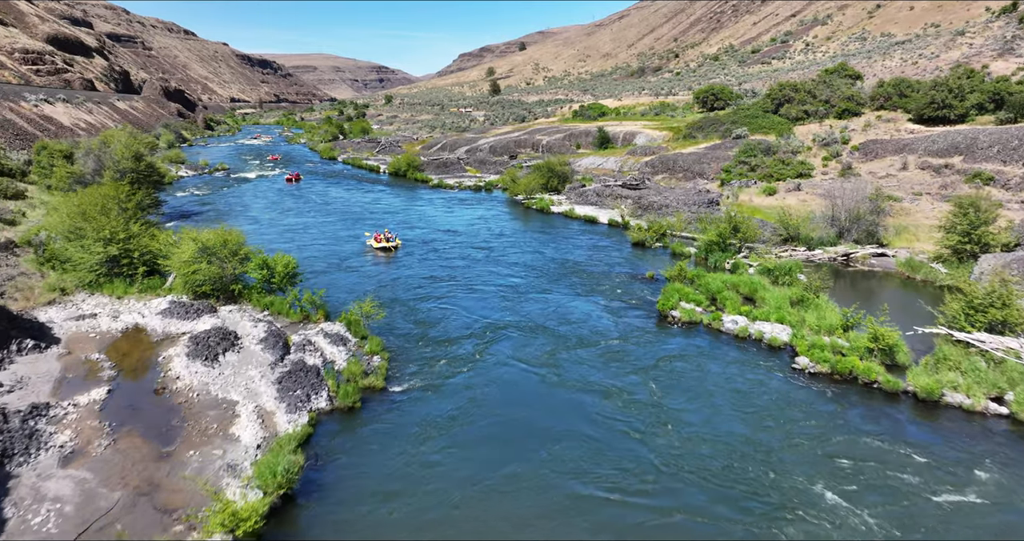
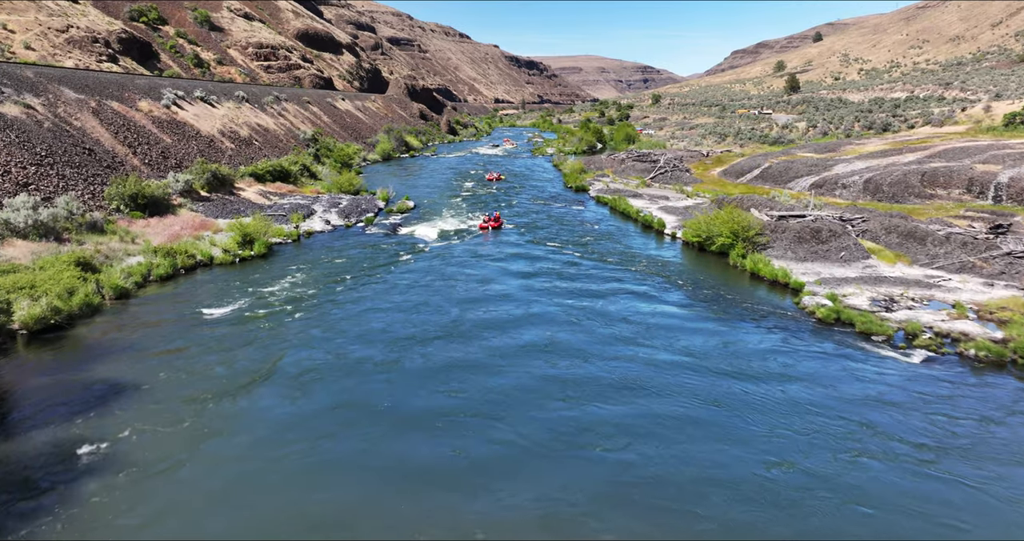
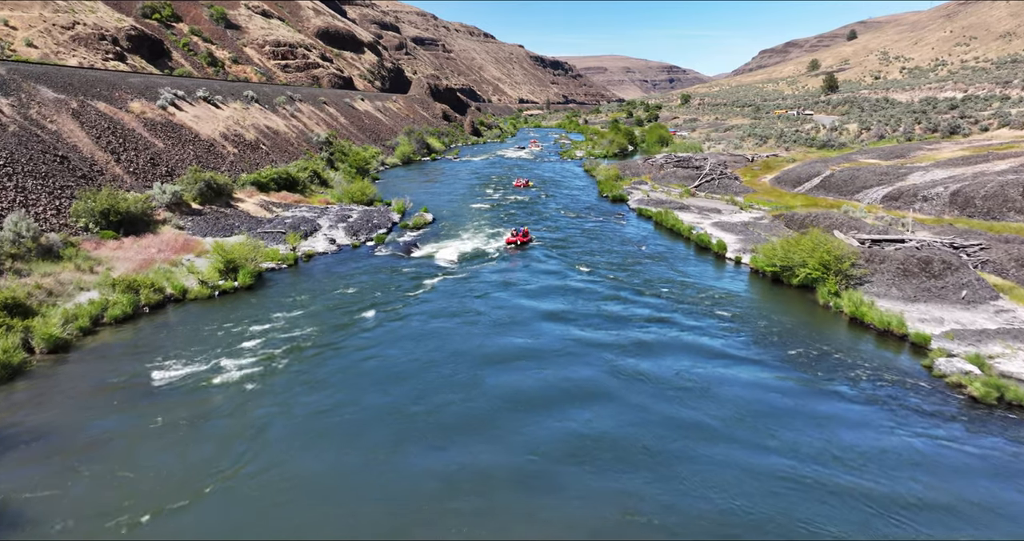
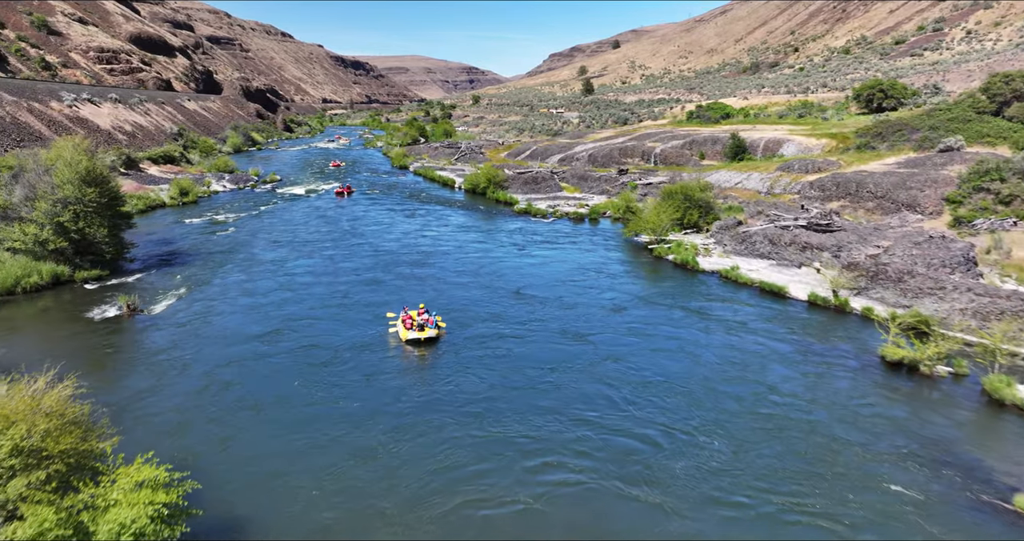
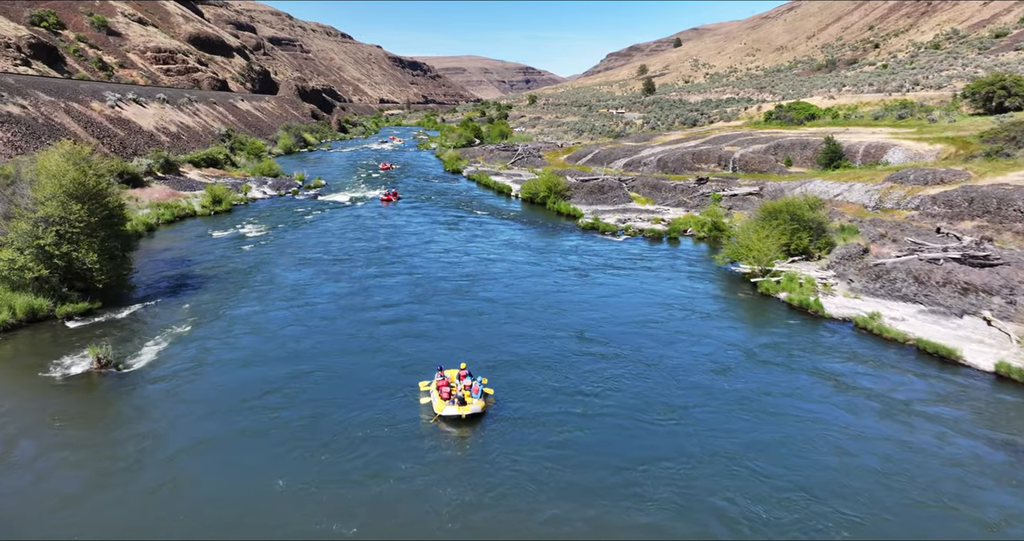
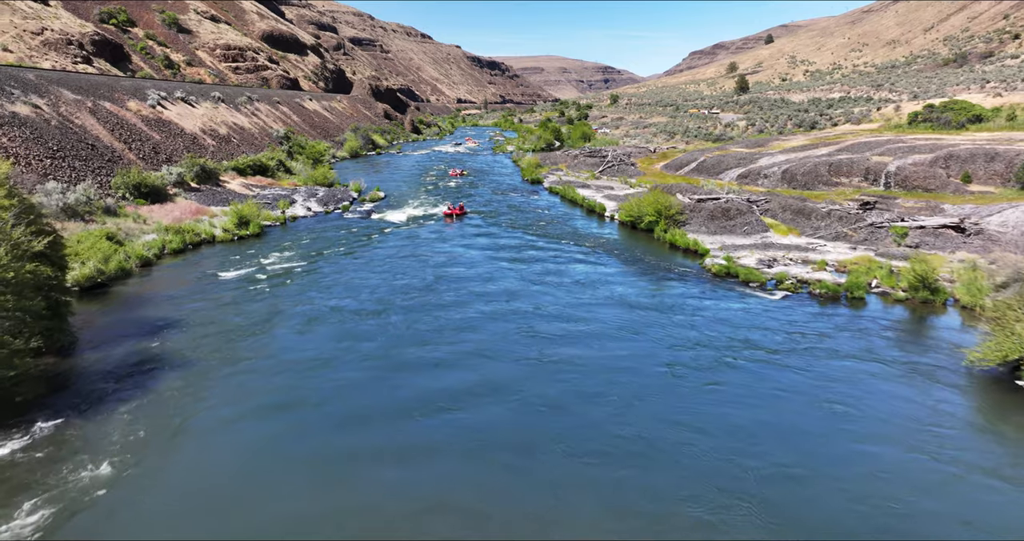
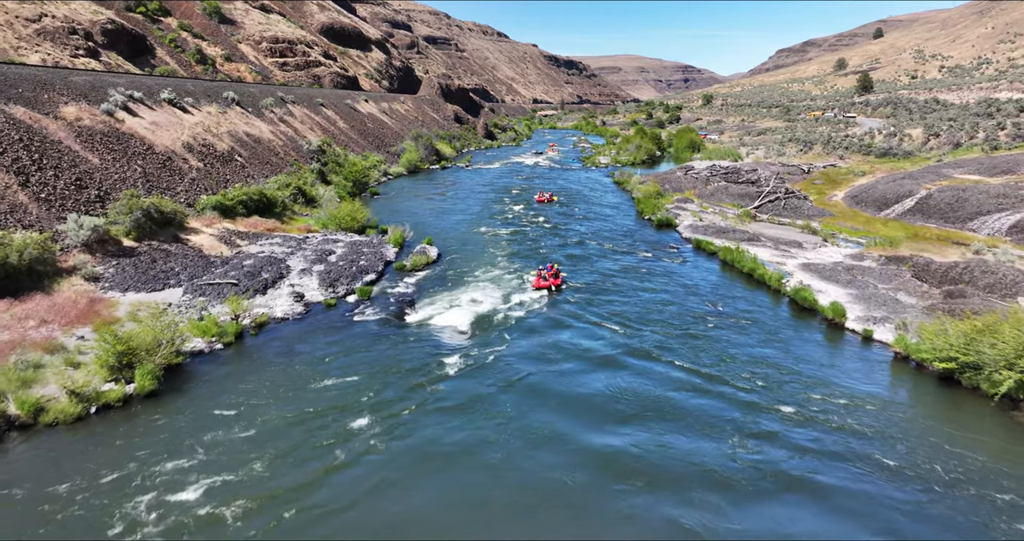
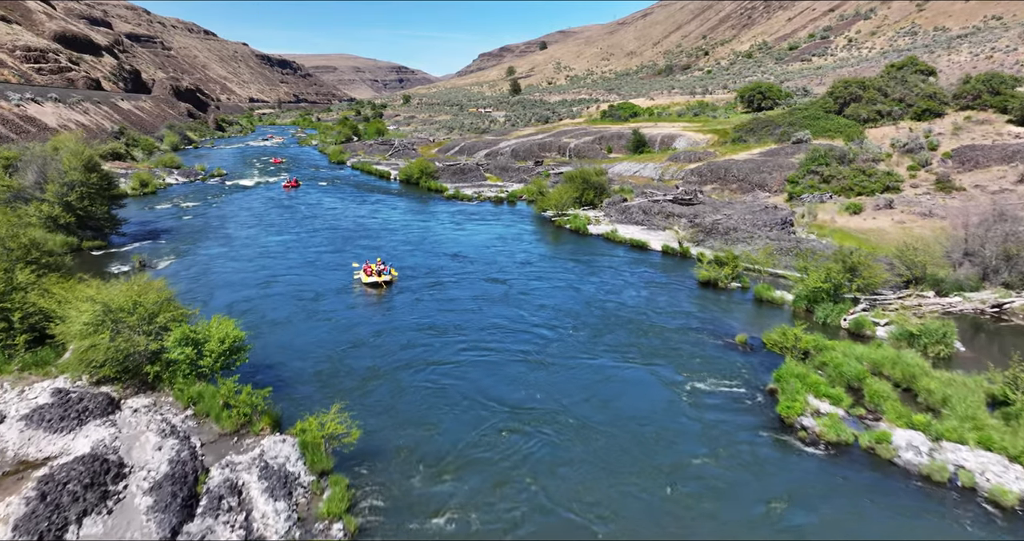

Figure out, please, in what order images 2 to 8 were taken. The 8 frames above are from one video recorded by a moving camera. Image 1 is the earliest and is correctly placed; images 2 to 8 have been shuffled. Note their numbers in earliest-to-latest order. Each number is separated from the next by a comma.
8, 4, 5, 6, 2, 3, 7
